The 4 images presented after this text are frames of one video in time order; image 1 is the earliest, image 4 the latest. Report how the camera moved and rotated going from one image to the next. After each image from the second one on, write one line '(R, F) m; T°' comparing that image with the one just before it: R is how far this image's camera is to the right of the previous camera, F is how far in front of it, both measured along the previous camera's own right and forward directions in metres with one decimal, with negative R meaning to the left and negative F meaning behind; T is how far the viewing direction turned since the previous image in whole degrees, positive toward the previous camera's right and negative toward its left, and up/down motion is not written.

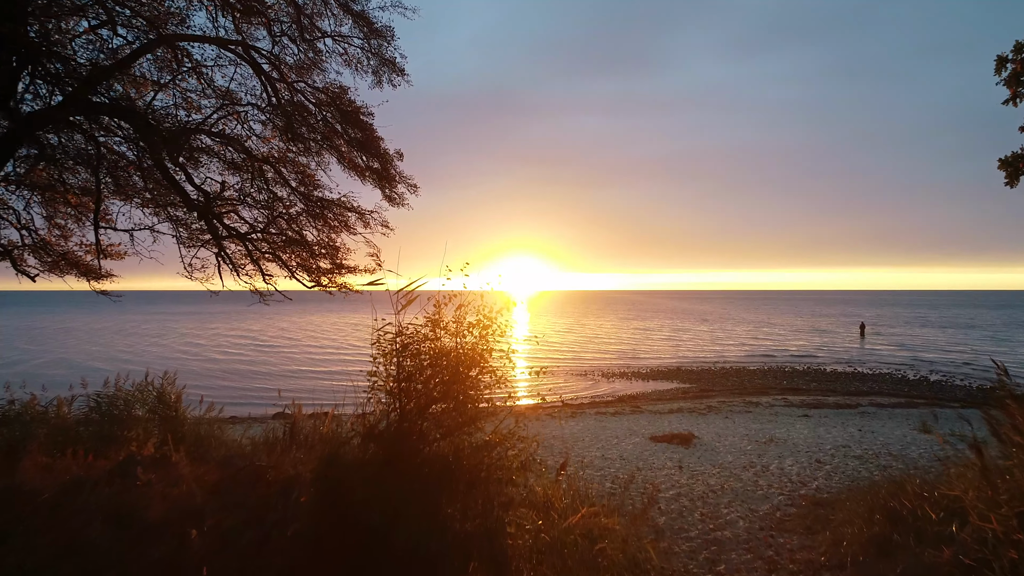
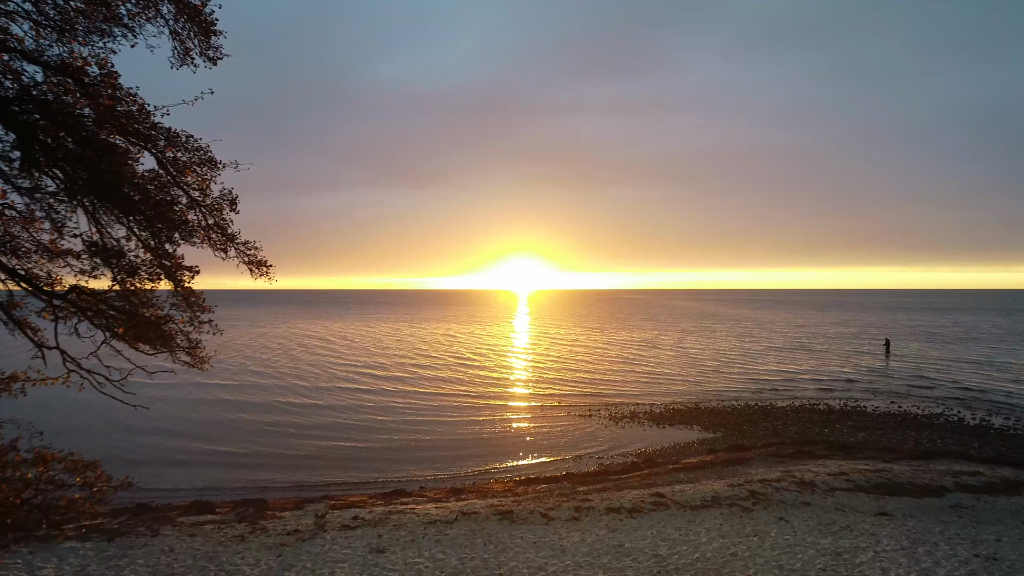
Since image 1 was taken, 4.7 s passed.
(+0.6, +4.9) m; 0°
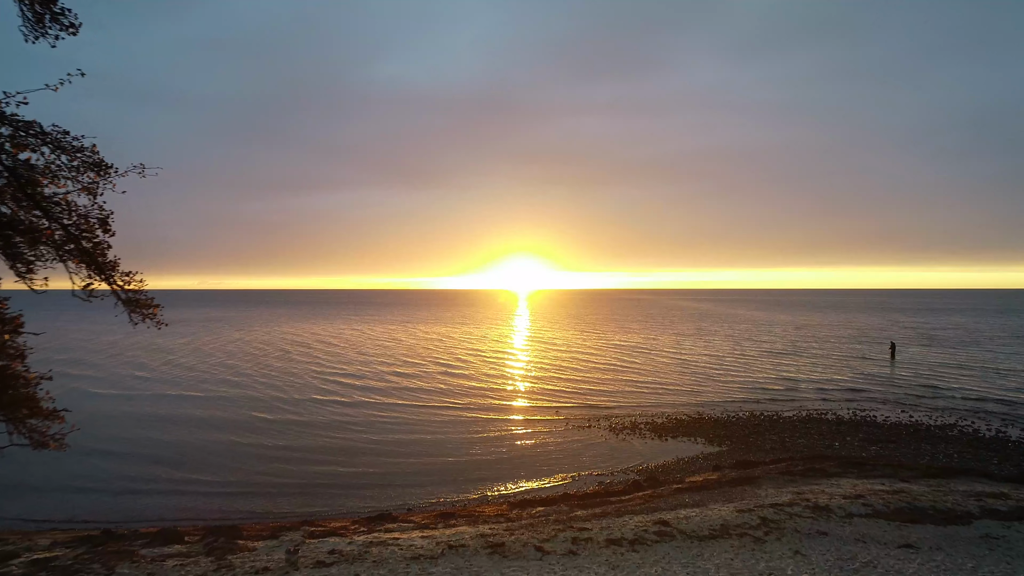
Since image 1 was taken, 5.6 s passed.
(+0.2, +1.2) m; 0°
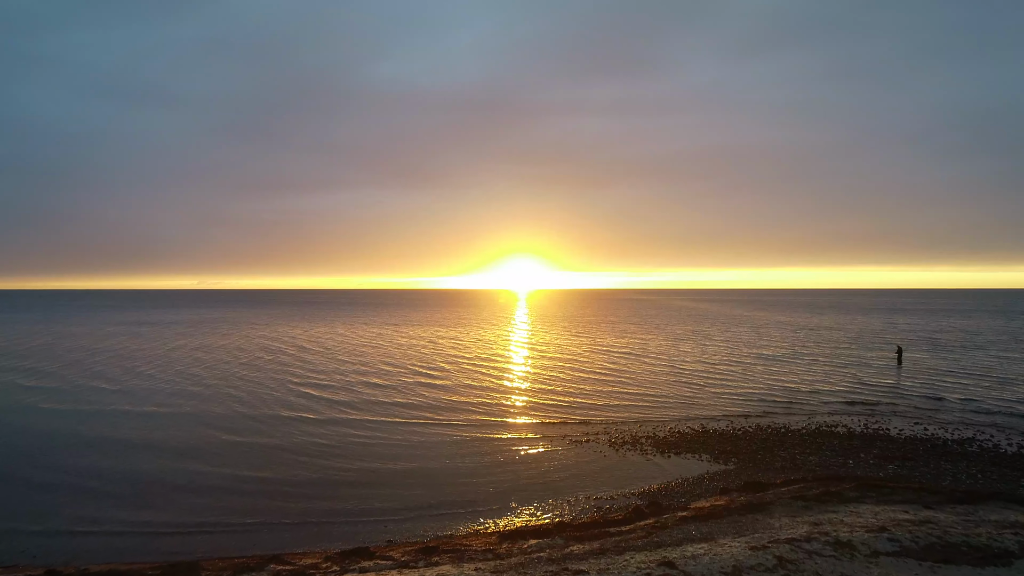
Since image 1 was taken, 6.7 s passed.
(+0.3, +1.6) m; 0°
